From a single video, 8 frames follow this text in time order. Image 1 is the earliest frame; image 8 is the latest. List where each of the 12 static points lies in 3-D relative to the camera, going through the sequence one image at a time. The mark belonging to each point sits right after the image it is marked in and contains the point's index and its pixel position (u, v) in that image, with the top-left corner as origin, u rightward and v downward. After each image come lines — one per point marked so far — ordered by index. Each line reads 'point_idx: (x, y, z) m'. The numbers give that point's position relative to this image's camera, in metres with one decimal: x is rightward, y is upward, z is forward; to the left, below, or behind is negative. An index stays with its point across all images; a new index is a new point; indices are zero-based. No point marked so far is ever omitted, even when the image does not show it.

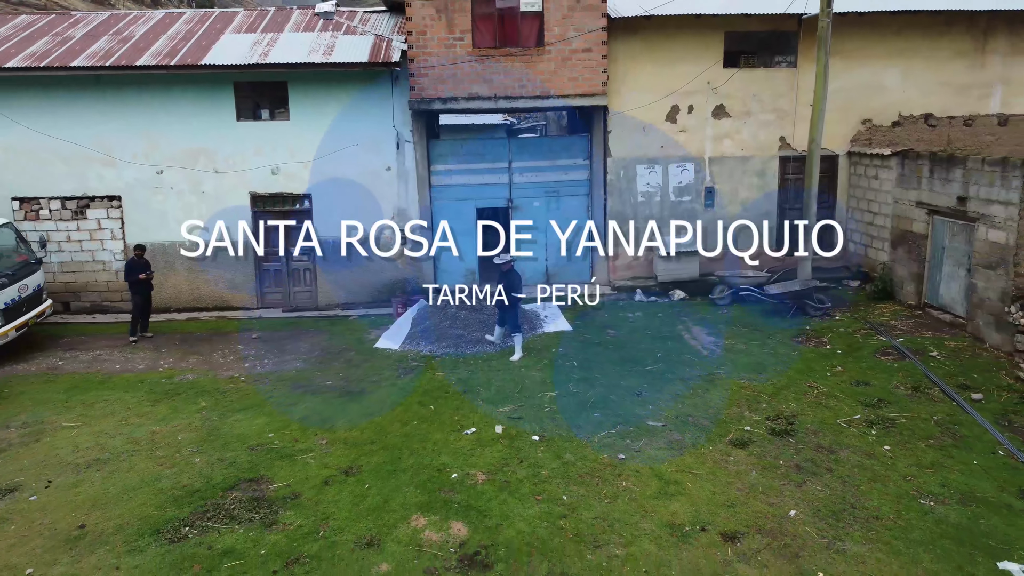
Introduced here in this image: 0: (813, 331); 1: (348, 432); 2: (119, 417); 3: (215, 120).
0: (+3.7, -0.5, +9.4) m
1: (-1.6, -1.4, +7.4) m
2: (-3.9, -1.3, +7.7) m
3: (-4.2, +2.3, +10.8) m
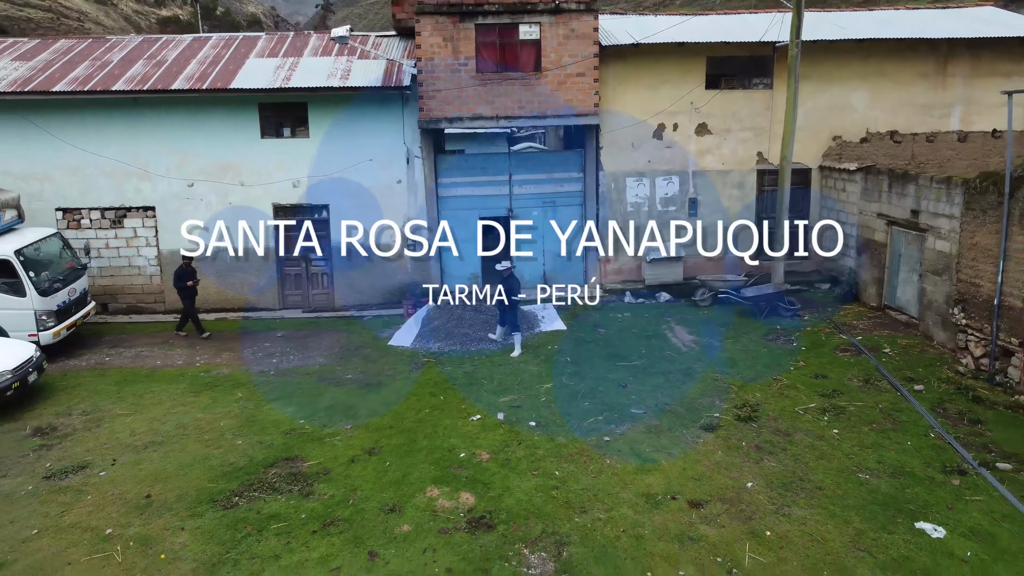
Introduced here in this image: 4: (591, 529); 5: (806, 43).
0: (+3.7, -0.6, +10.4) m
1: (-1.5, -1.4, +8.4) m
2: (-3.9, -1.3, +8.8) m
3: (-4.2, +2.3, +11.8) m
4: (+0.6, -1.9, +6.2) m
5: (+4.5, +3.7, +11.7) m
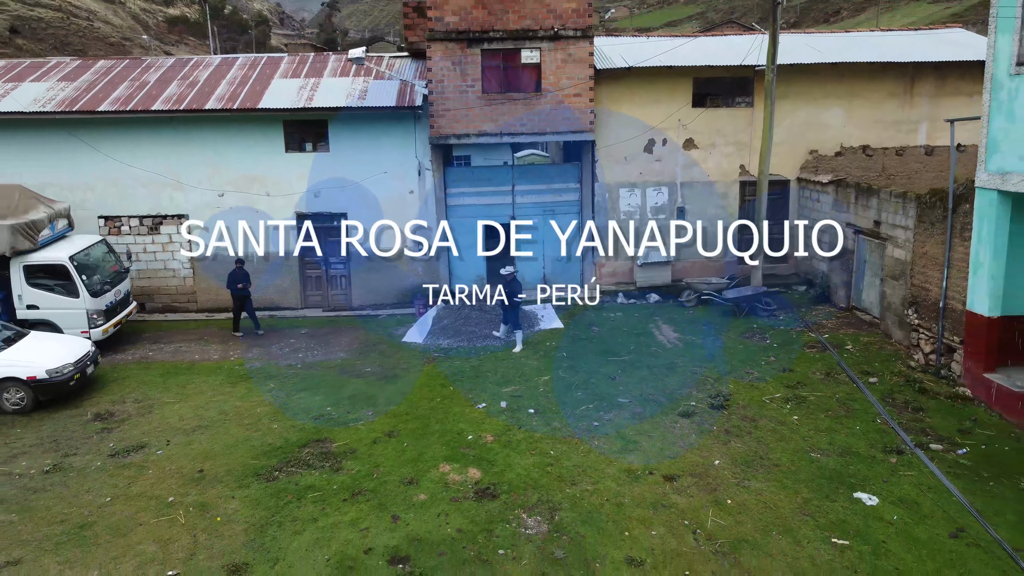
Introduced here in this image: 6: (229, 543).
0: (+3.7, -0.6, +11.5) m
1: (-1.5, -1.4, +9.6) m
2: (-3.9, -1.4, +9.9) m
3: (-4.1, +2.3, +12.9) m
4: (+0.6, -2.0, +7.3) m
5: (+4.5, +3.7, +12.7) m
6: (-2.5, -2.2, +6.8) m
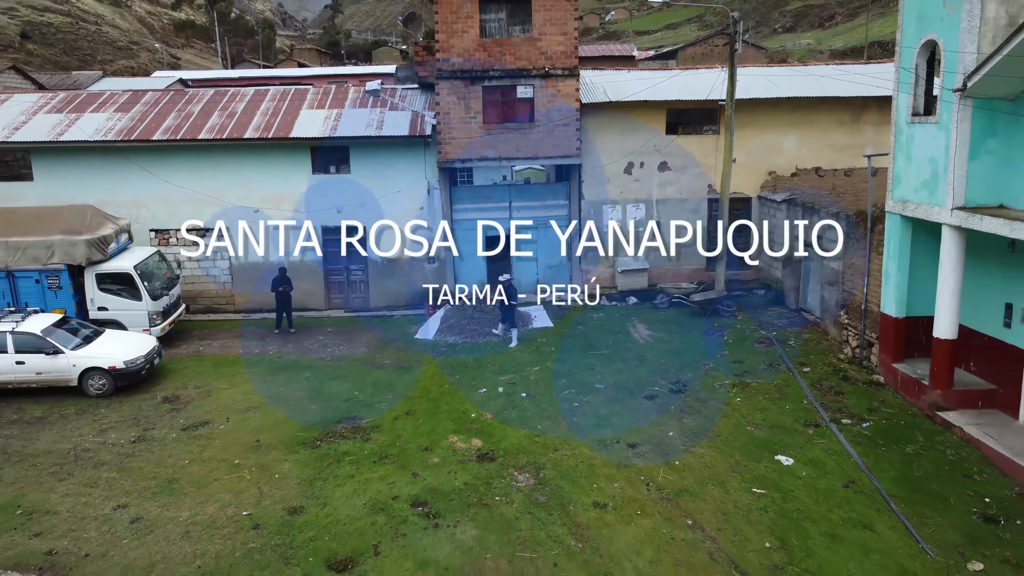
0: (+3.6, -0.7, +13.4) m
1: (-1.6, -1.5, +11.5) m
2: (-4.0, -1.5, +11.9) m
3: (-4.2, +2.2, +14.9) m
4: (+0.6, -2.1, +9.3) m
5: (+4.5, +3.6, +14.7) m
6: (-2.5, -2.3, +8.8) m
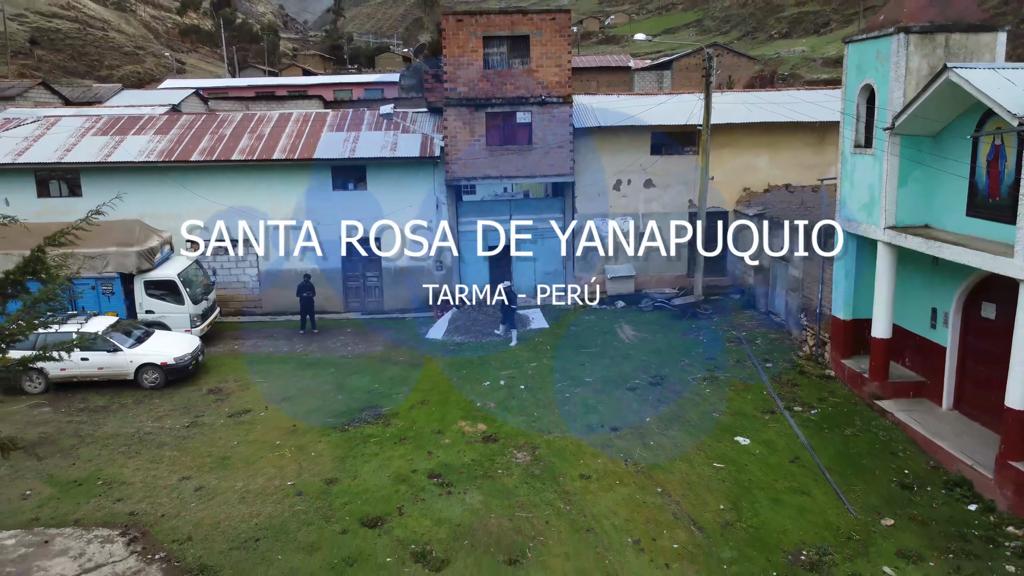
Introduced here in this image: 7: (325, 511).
0: (+3.6, -0.8, +15.1) m
1: (-1.6, -1.6, +13.2) m
2: (-4.0, -1.6, +13.6) m
3: (-4.2, +2.1, +16.6) m
4: (+0.6, -2.2, +10.9) m
5: (+4.5, +3.5, +16.3) m
6: (-2.5, -2.4, +10.4) m
7: (-2.3, -2.7, +9.3) m
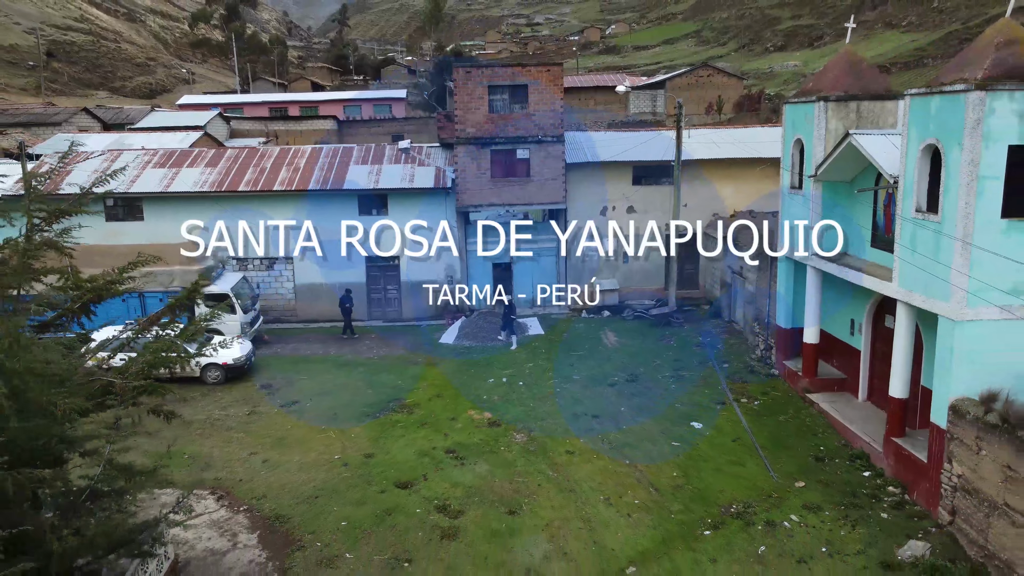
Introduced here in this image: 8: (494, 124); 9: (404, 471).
0: (+3.6, -1.1, +17.8) m
1: (-1.6, -1.9, +15.9) m
2: (-3.9, -1.8, +16.2) m
3: (-4.1, +1.8, +19.2) m
4: (+0.6, -2.4, +13.6) m
5: (+4.5, +3.2, +19.0) m
6: (-2.5, -2.7, +13.1) m
7: (-2.3, -2.9, +12.0) m
8: (-0.4, +4.0, +18.7) m
9: (-1.7, -2.9, +12.1) m
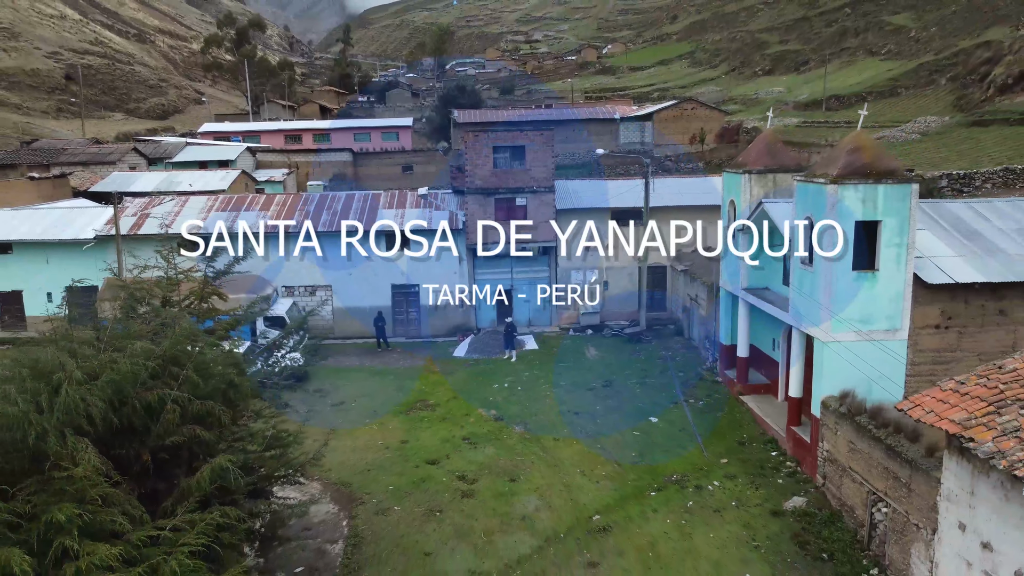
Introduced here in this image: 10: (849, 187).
0: (+3.6, -1.7, +21.9) m
1: (-1.6, -2.5, +20.0) m
2: (-3.9, -2.5, +20.3) m
3: (-4.1, +1.1, +23.4) m
4: (+0.6, -3.0, +17.7) m
5: (+4.5, +2.5, +23.2) m
6: (-2.5, -3.3, +17.2) m
7: (-2.3, -3.5, +16.1) m
8: (-0.4, +3.3, +22.8) m
9: (-1.7, -3.5, +16.2) m
10: (+5.8, +1.7, +13.3) m
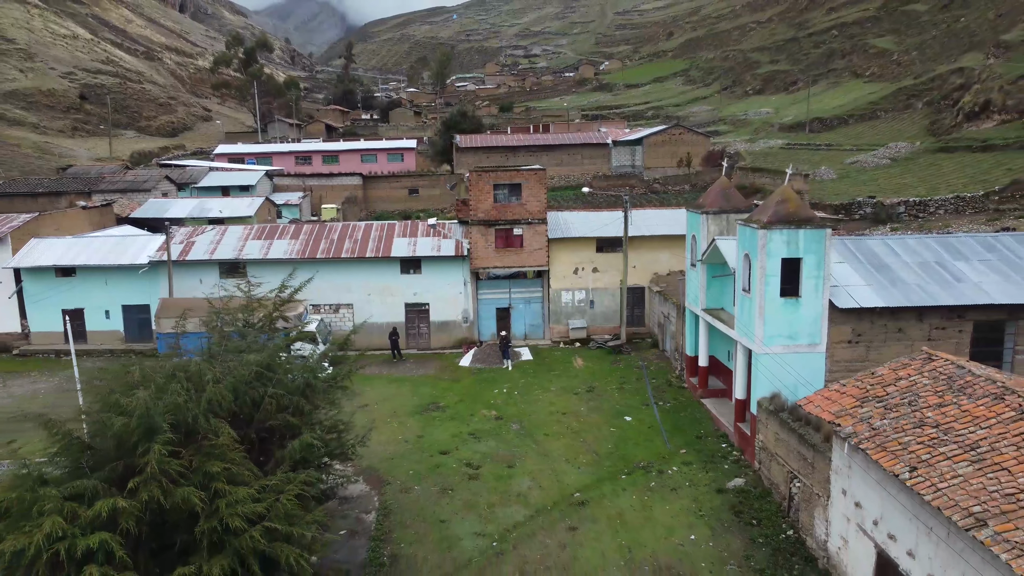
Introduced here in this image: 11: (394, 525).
0: (+3.6, -2.4, +25.4) m
1: (-1.6, -3.1, +23.4) m
2: (-4.0, -3.1, +23.8) m
3: (-4.2, +0.5, +26.9) m
4: (+0.5, -3.6, +21.1) m
5: (+4.4, +1.8, +26.7) m
6: (-2.6, -3.8, +20.6) m
7: (-2.3, -4.1, +19.5) m
8: (-0.5, +2.7, +26.4) m
9: (-1.8, -4.0, +19.6) m
10: (+5.7, +1.2, +16.8) m
11: (-2.4, -4.9, +15.8) m
